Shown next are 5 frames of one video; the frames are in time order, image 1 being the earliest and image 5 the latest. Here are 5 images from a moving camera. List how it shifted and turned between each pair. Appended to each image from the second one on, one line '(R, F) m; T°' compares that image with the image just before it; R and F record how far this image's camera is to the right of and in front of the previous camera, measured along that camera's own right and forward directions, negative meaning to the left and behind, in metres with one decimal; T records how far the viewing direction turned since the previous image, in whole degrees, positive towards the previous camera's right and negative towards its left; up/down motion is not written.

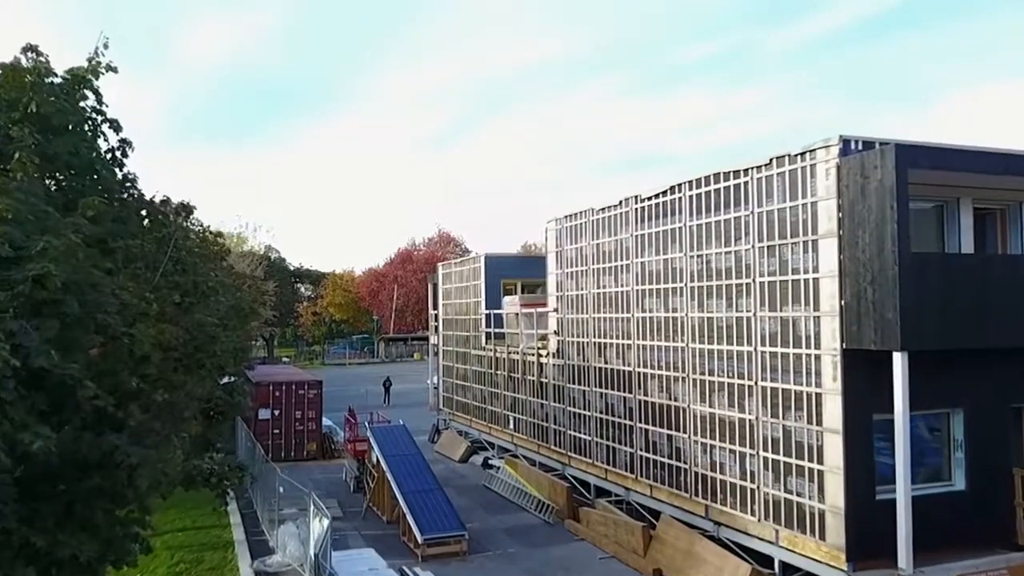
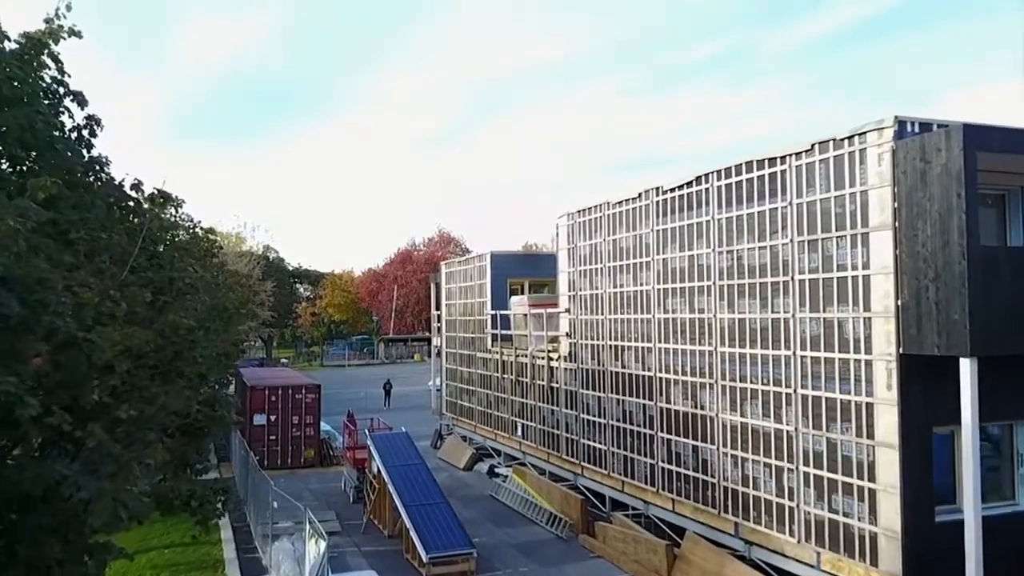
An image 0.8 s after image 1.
(-0.1, +1.0) m; 0°
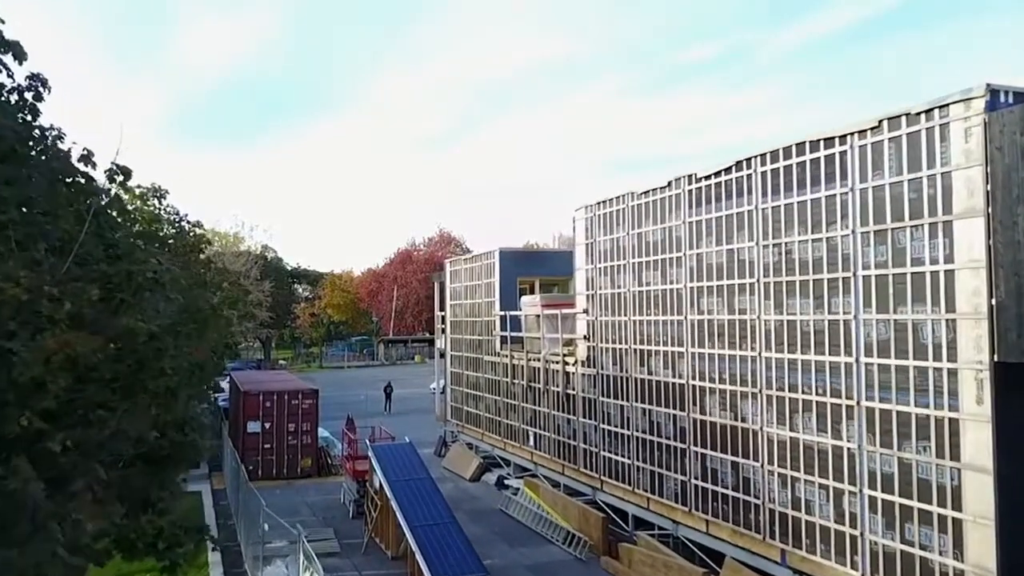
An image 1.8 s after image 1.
(-0.1, +1.3) m; 0°
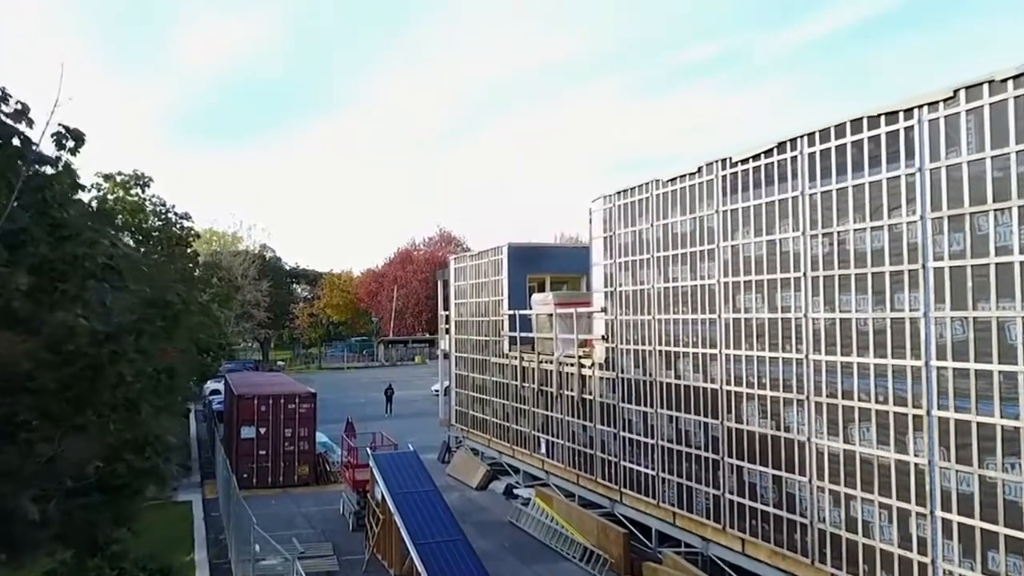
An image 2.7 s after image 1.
(-0.1, +1.1) m; 0°
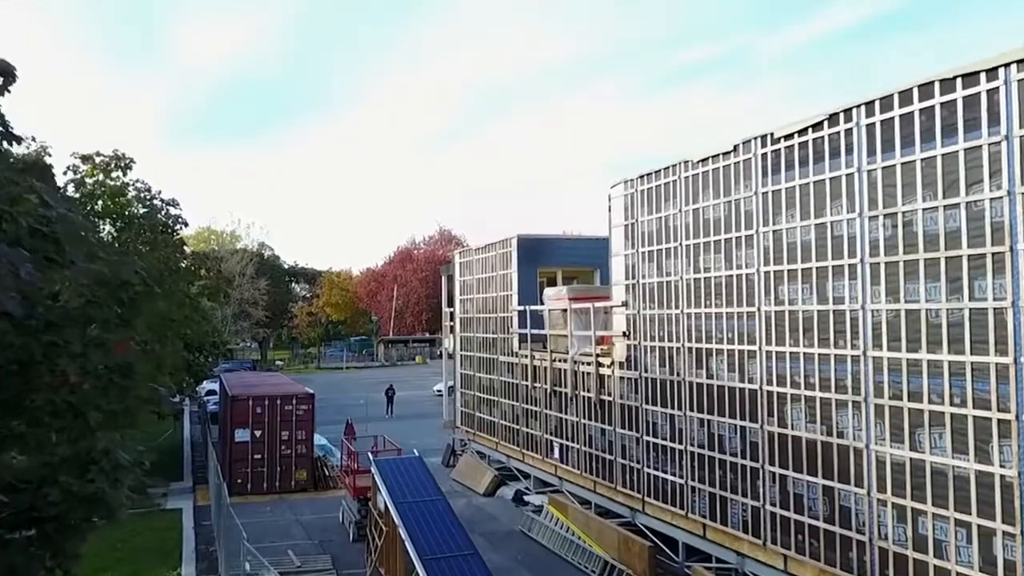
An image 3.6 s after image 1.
(-0.1, +1.1) m; 0°
